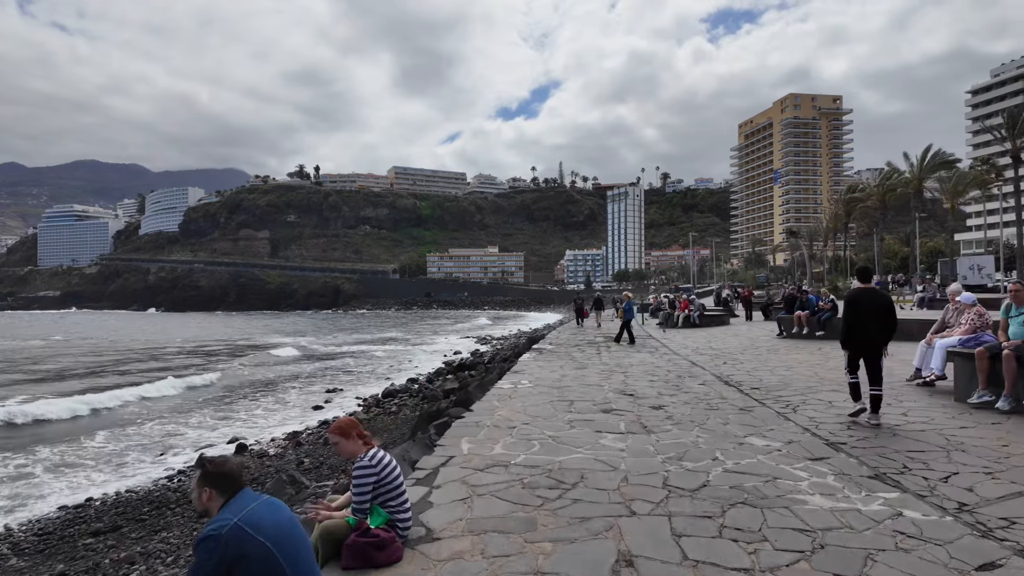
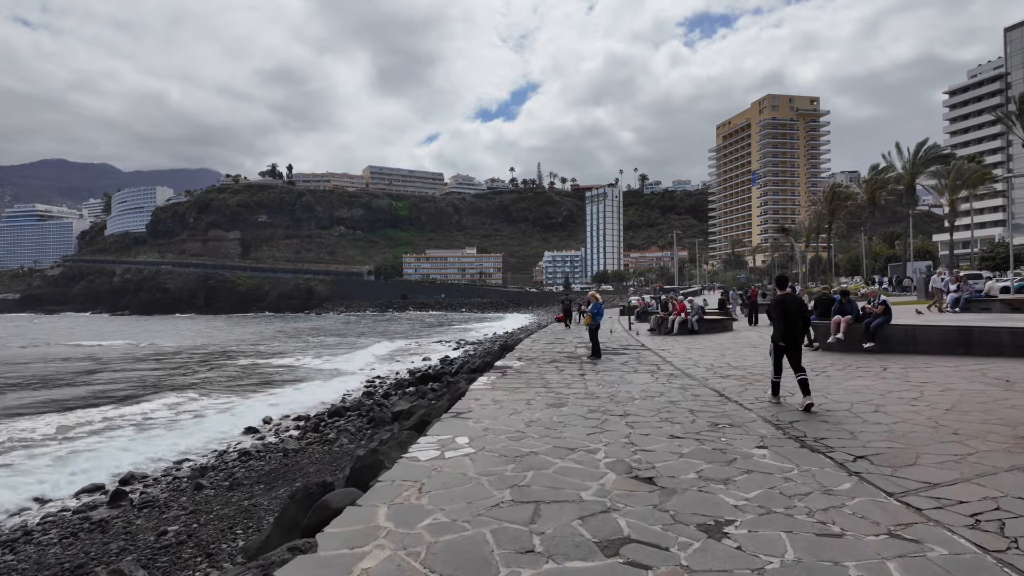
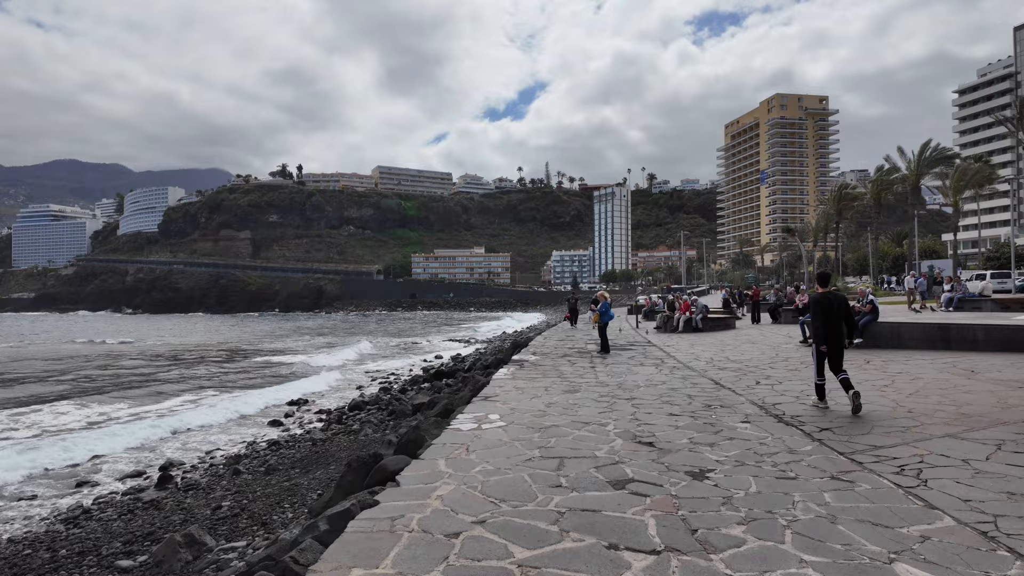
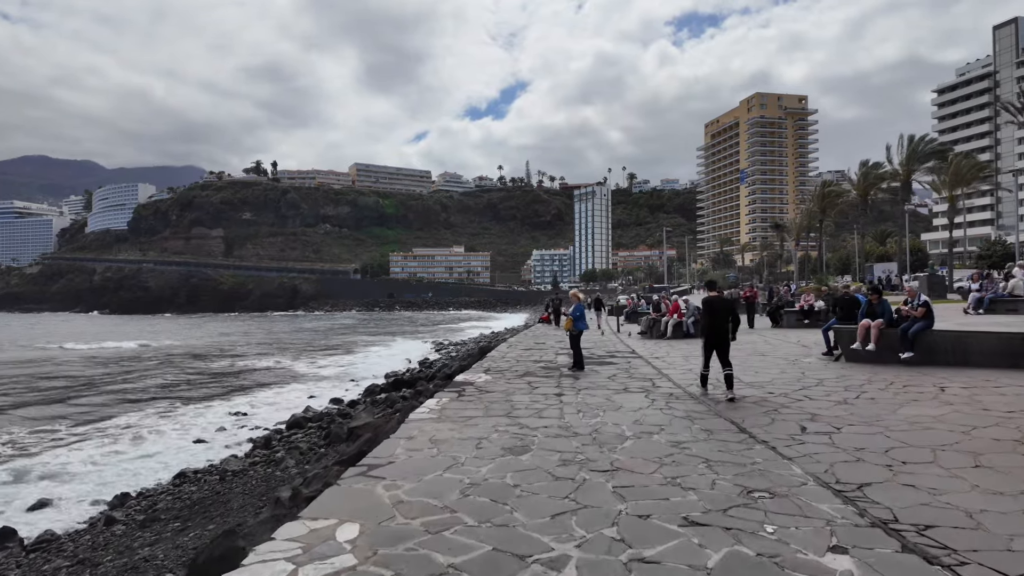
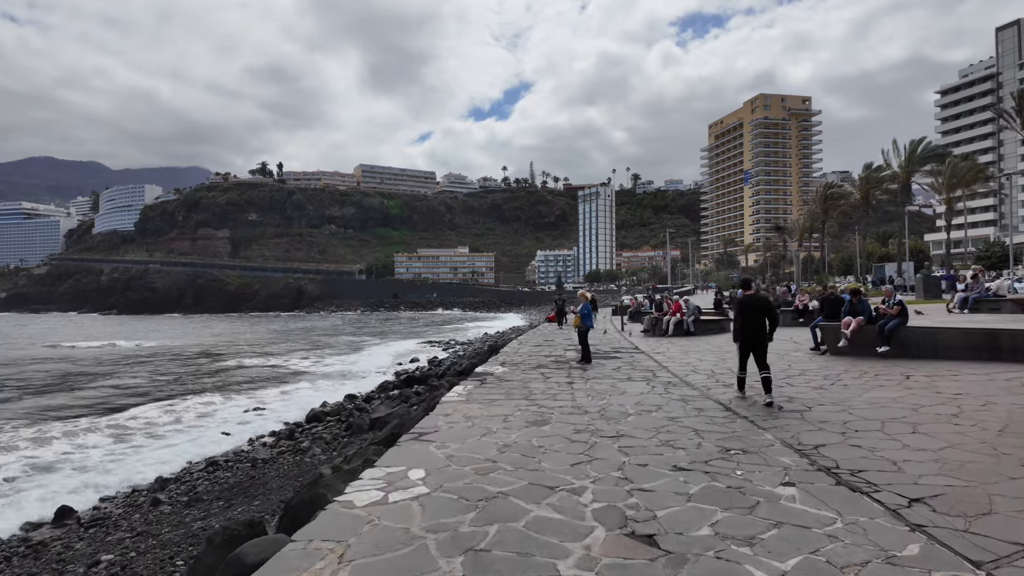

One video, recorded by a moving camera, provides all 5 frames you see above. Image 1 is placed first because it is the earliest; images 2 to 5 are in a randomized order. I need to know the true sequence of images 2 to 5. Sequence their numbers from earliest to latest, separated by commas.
3, 2, 5, 4
